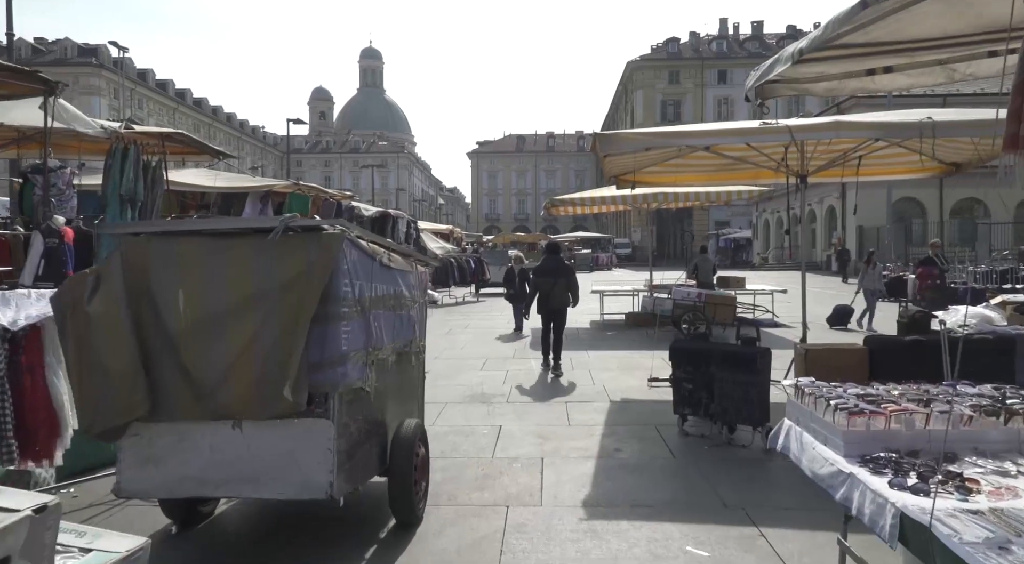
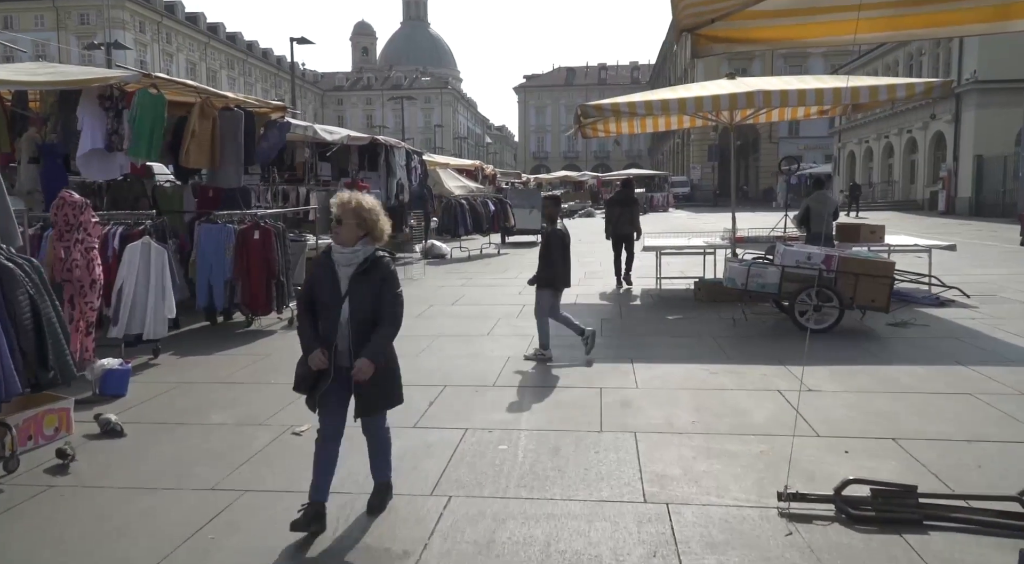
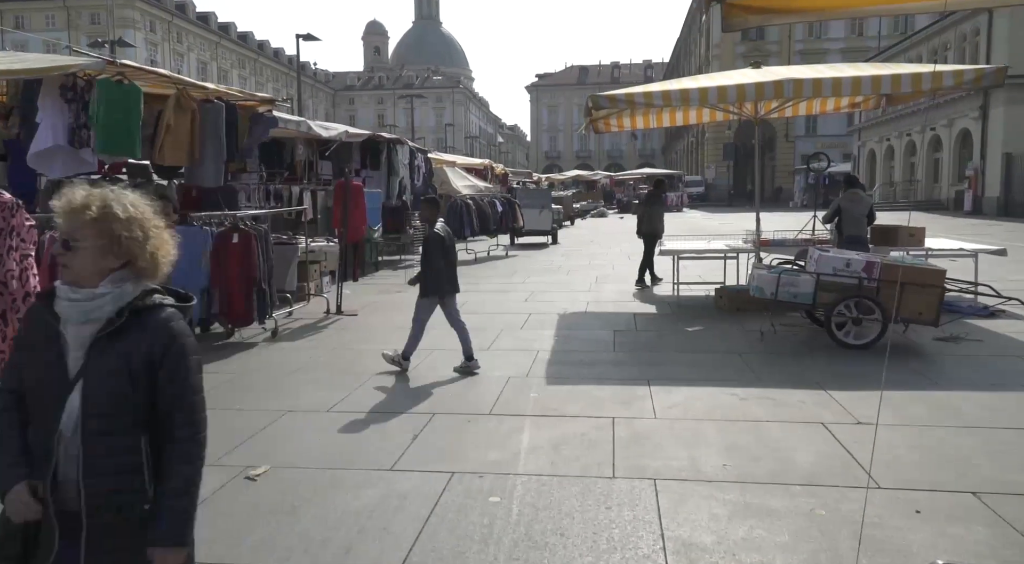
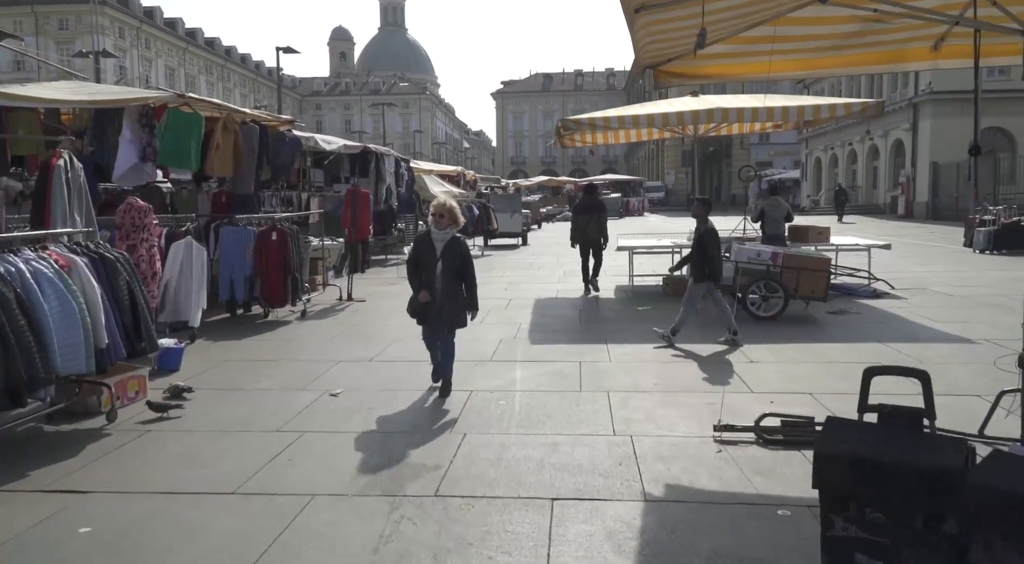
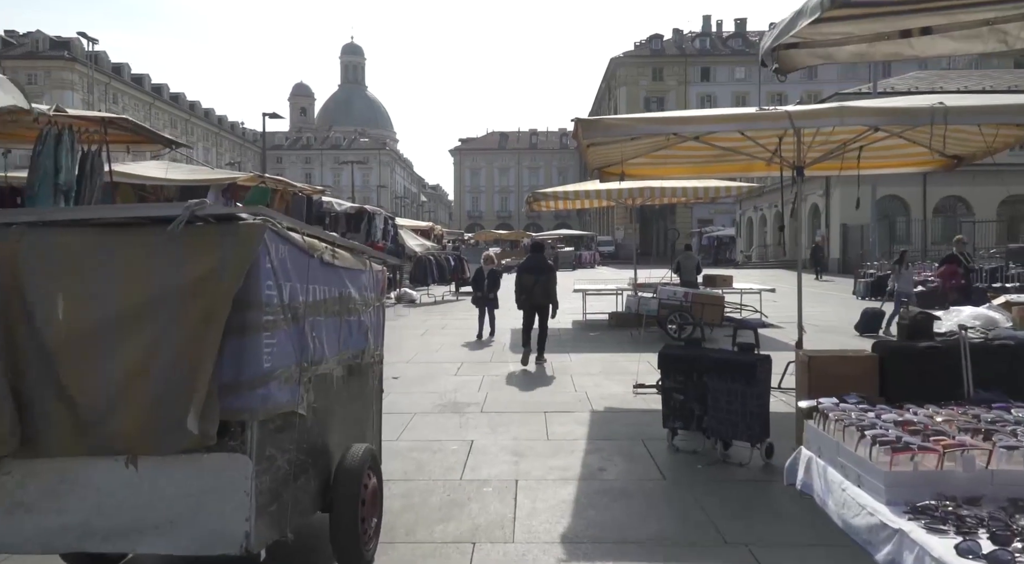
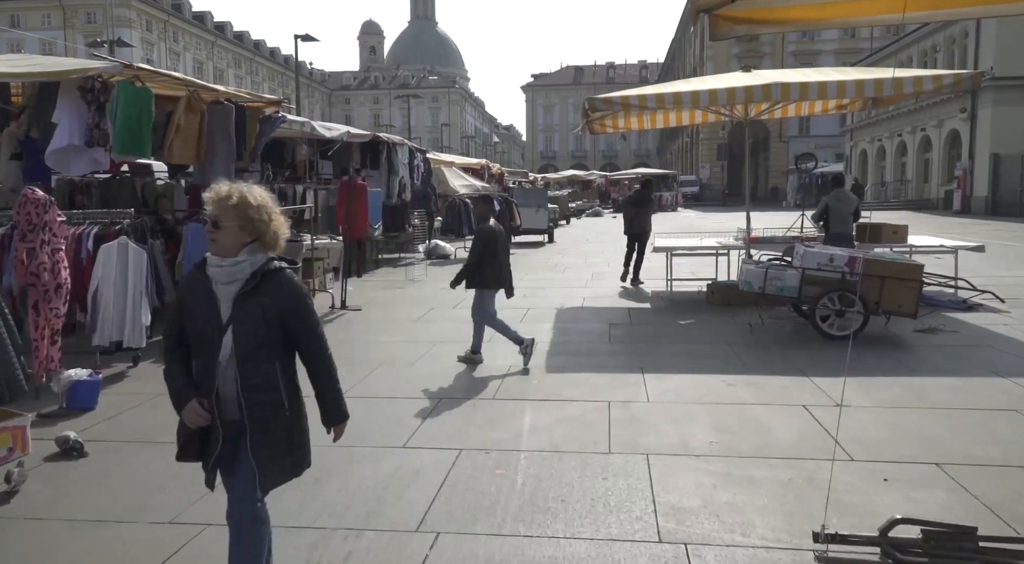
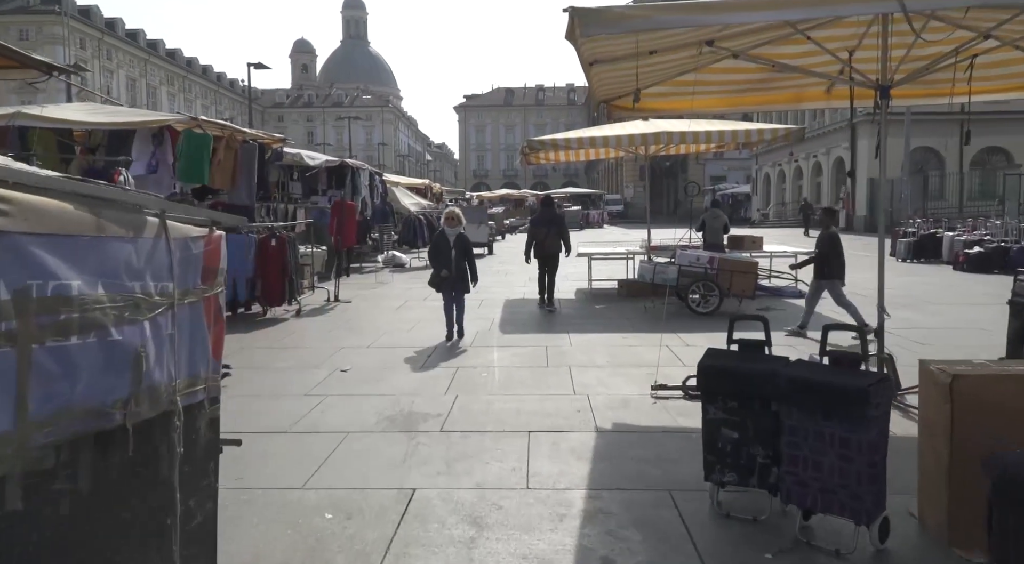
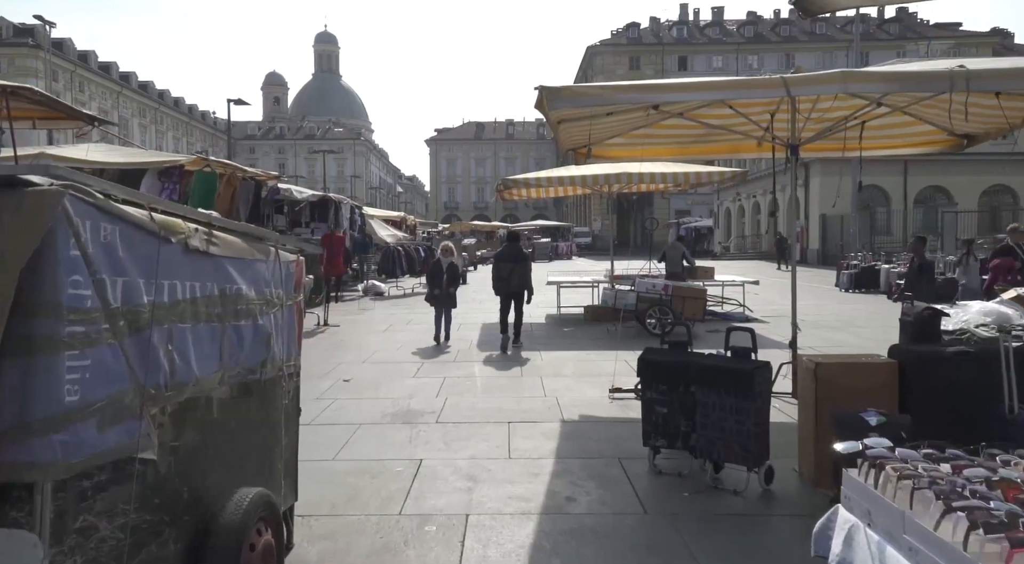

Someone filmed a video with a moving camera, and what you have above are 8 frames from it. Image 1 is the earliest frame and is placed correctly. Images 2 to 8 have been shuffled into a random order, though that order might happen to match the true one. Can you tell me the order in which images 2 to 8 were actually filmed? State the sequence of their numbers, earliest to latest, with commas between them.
5, 8, 7, 4, 2, 6, 3
